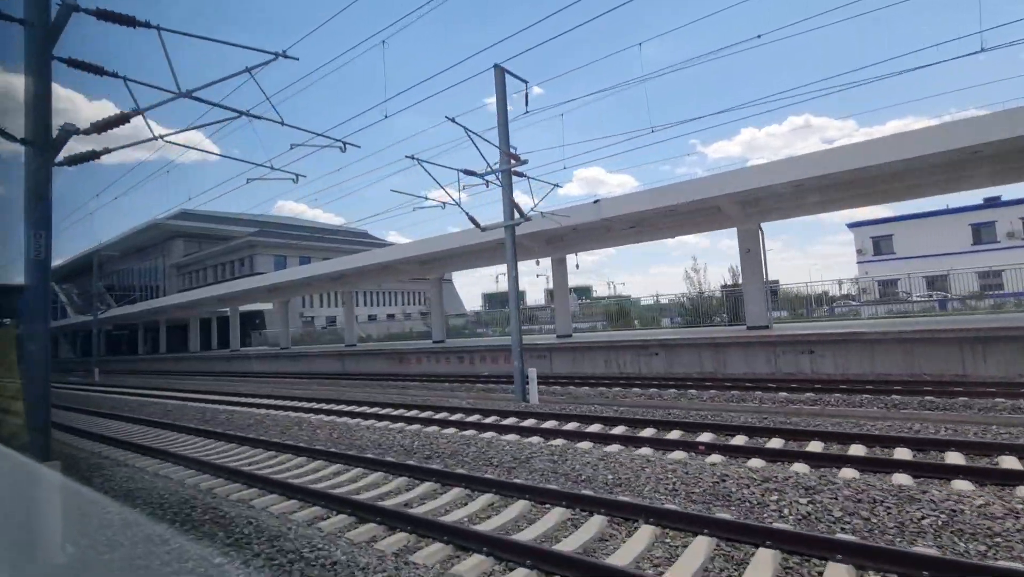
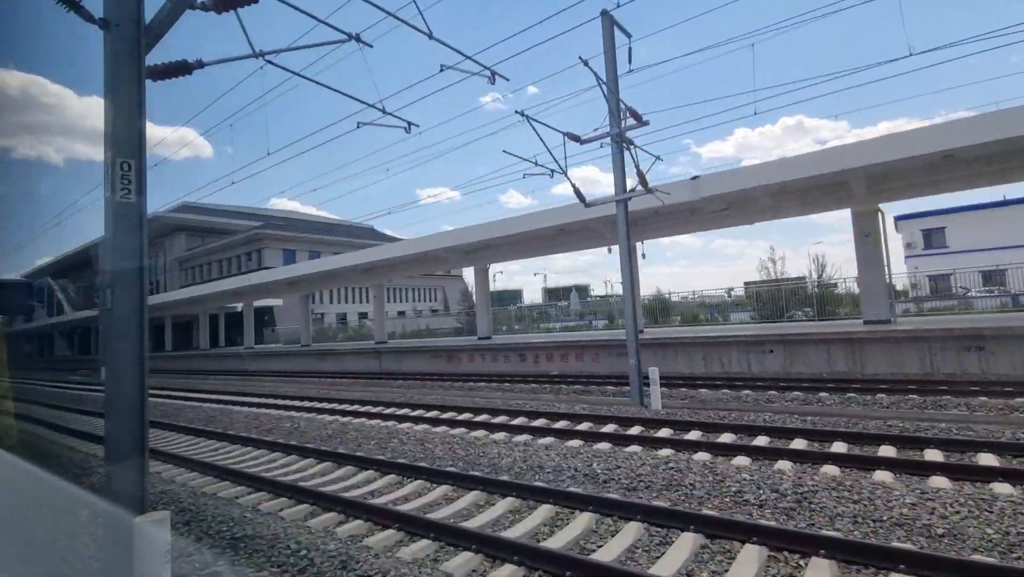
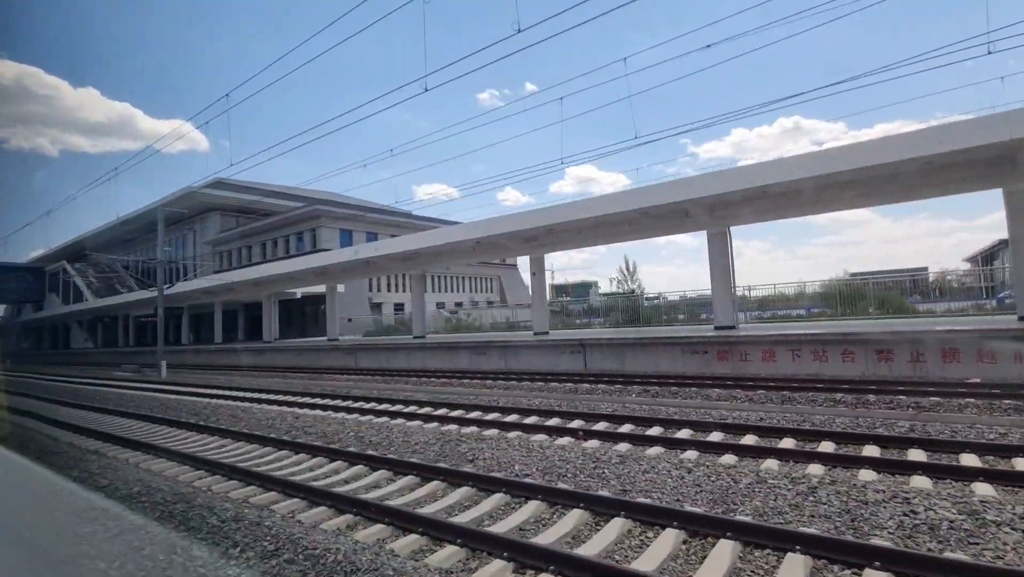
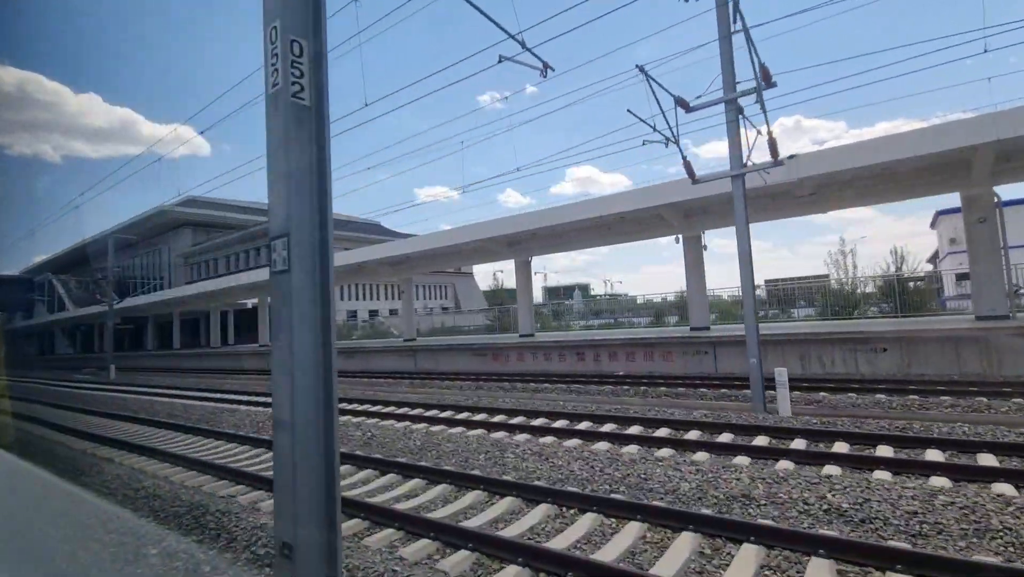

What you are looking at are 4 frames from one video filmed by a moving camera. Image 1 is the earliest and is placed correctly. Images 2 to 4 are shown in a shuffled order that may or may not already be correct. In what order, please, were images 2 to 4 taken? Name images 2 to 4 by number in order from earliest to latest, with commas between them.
2, 4, 3
